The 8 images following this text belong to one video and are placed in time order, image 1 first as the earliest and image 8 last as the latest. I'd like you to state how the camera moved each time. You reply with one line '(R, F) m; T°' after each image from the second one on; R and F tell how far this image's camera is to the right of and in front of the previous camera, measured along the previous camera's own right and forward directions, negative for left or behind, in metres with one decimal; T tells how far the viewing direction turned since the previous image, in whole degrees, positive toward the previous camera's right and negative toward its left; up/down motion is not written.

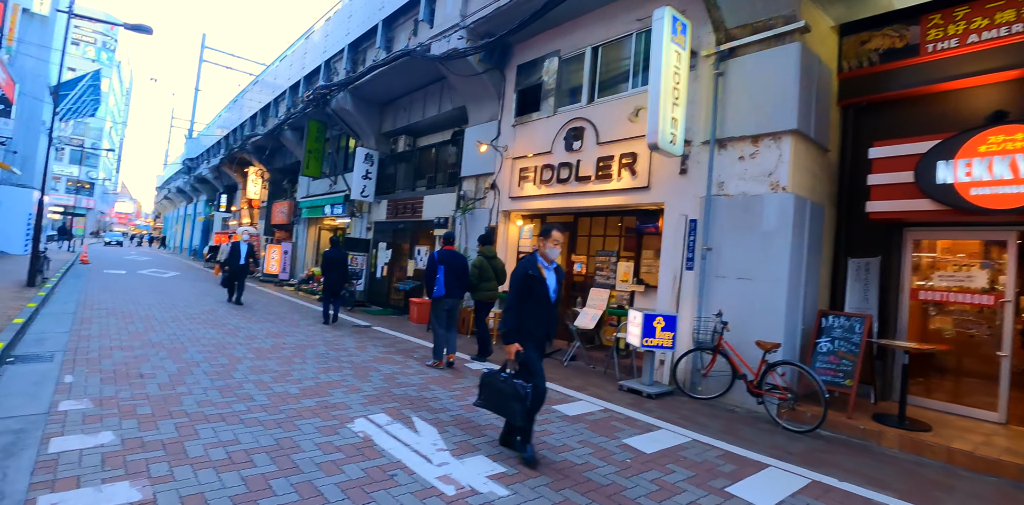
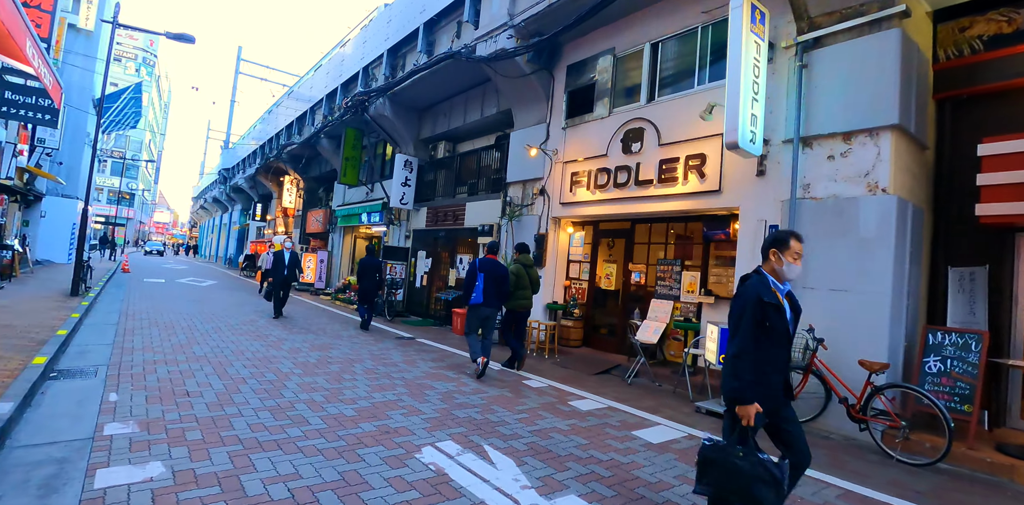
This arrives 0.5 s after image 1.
(-0.6, +0.5) m; -3°
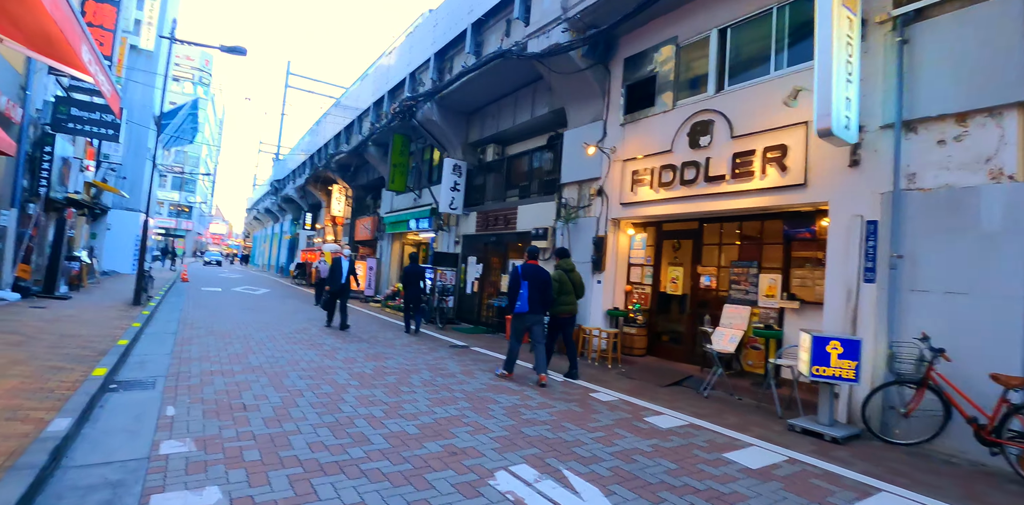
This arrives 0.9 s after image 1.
(-0.3, +0.5) m; -5°
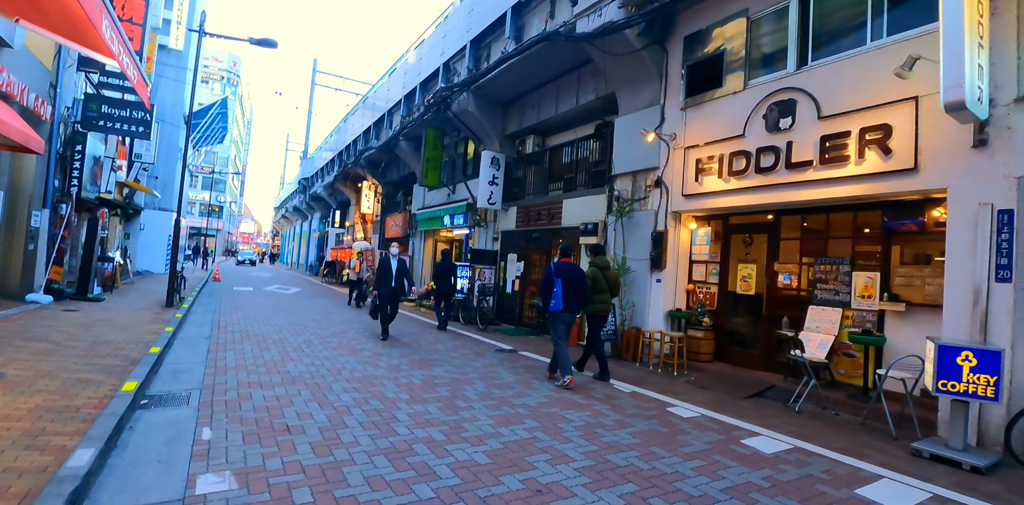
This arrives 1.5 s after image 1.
(-0.5, +0.7) m; -3°
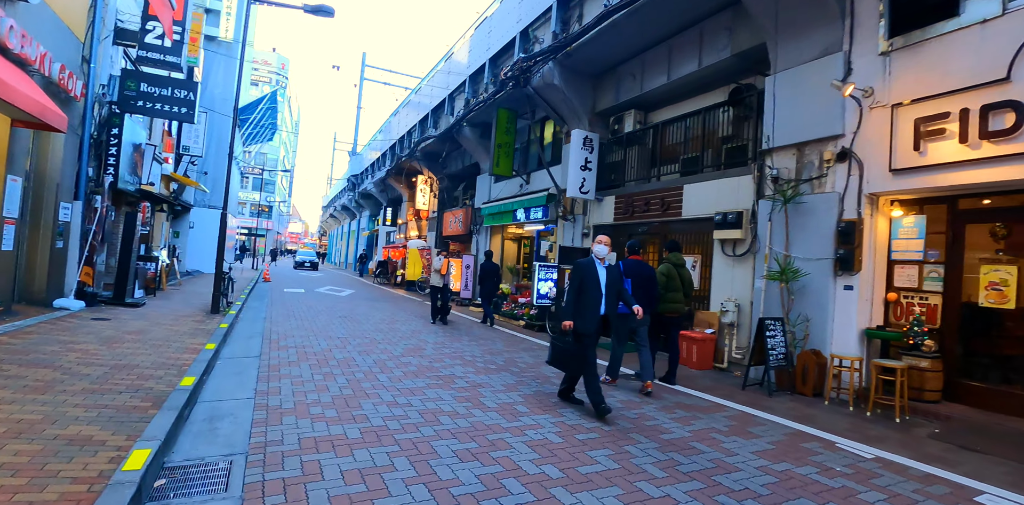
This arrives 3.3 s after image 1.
(-1.2, +1.9) m; -4°
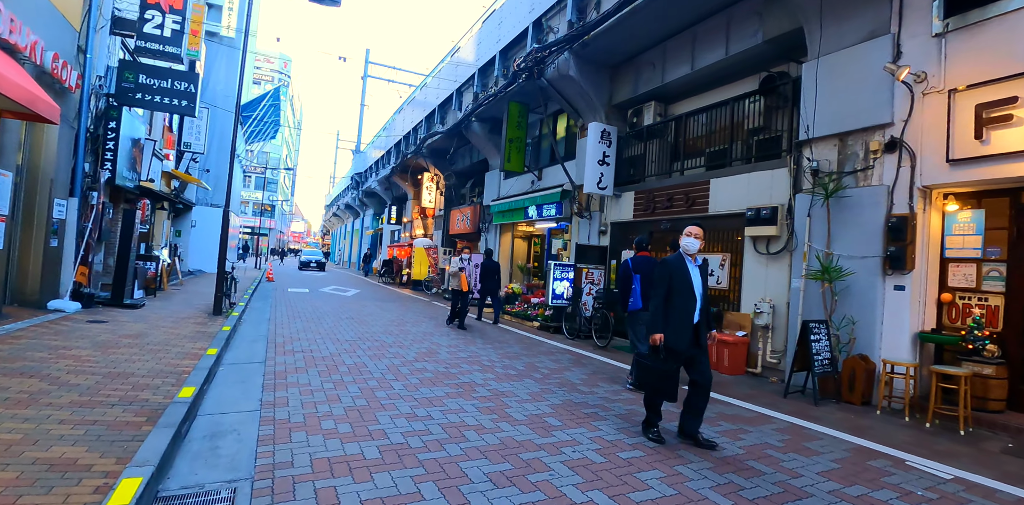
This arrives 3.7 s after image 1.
(-0.3, +0.4) m; 0°
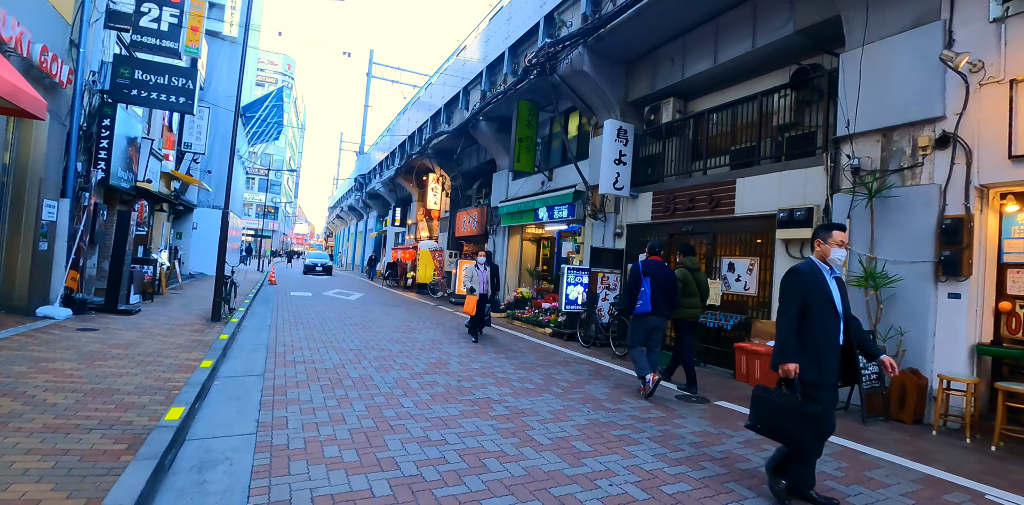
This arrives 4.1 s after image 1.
(-0.2, +0.4) m; 0°
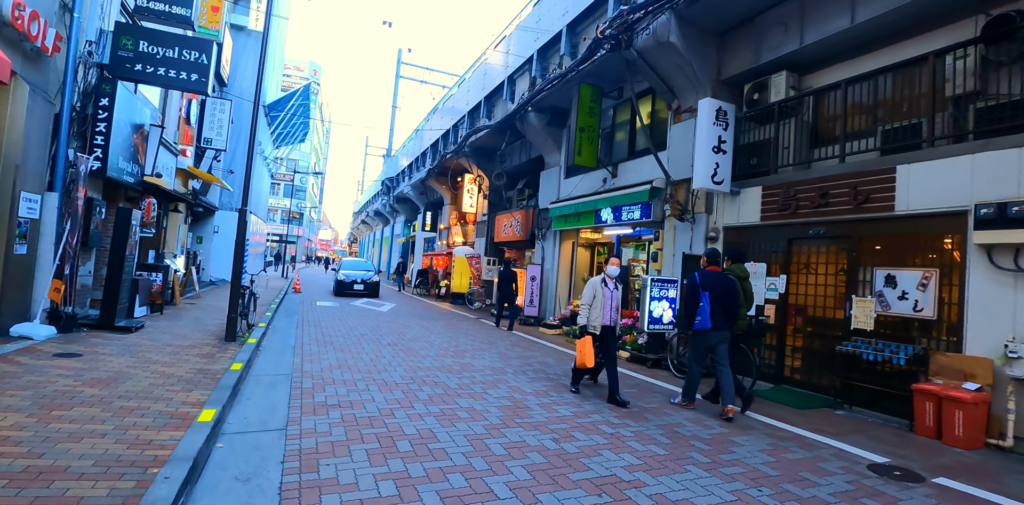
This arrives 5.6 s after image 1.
(-0.9, +1.6) m; -2°
